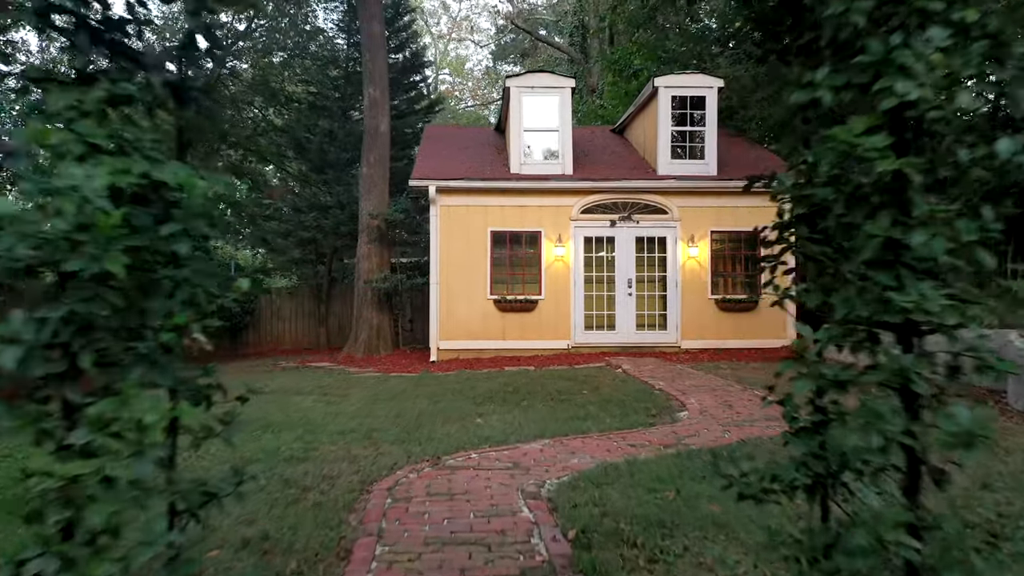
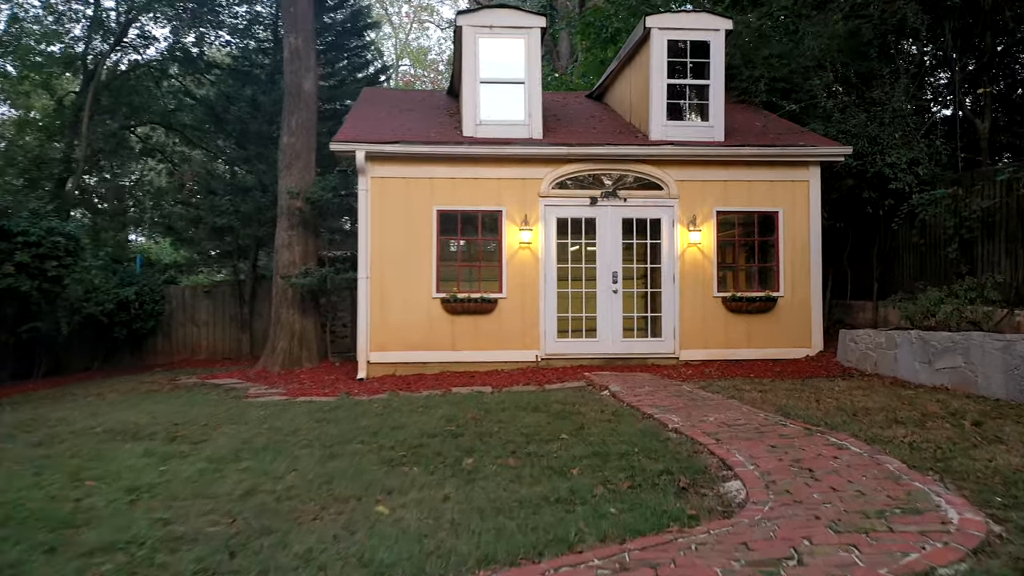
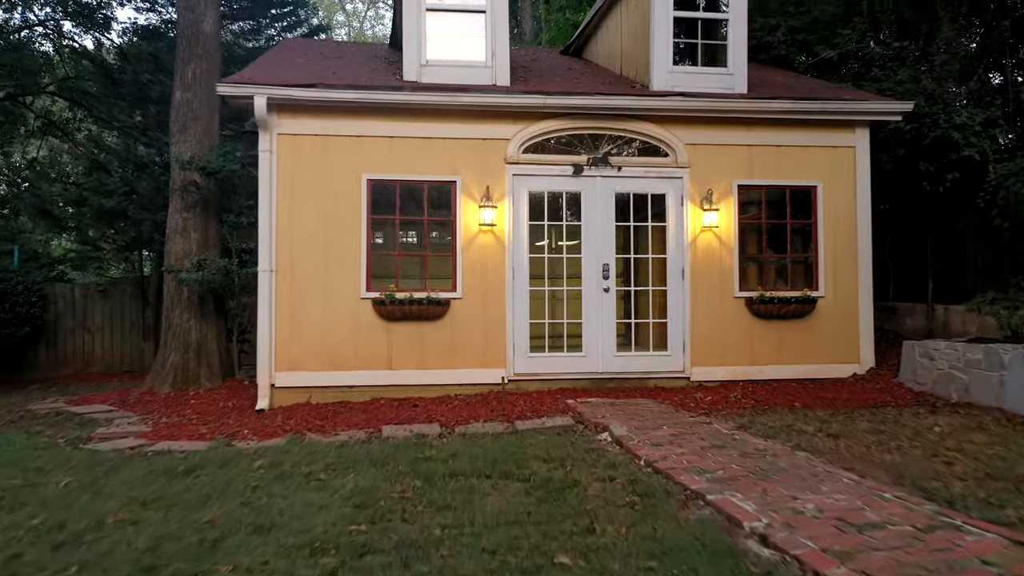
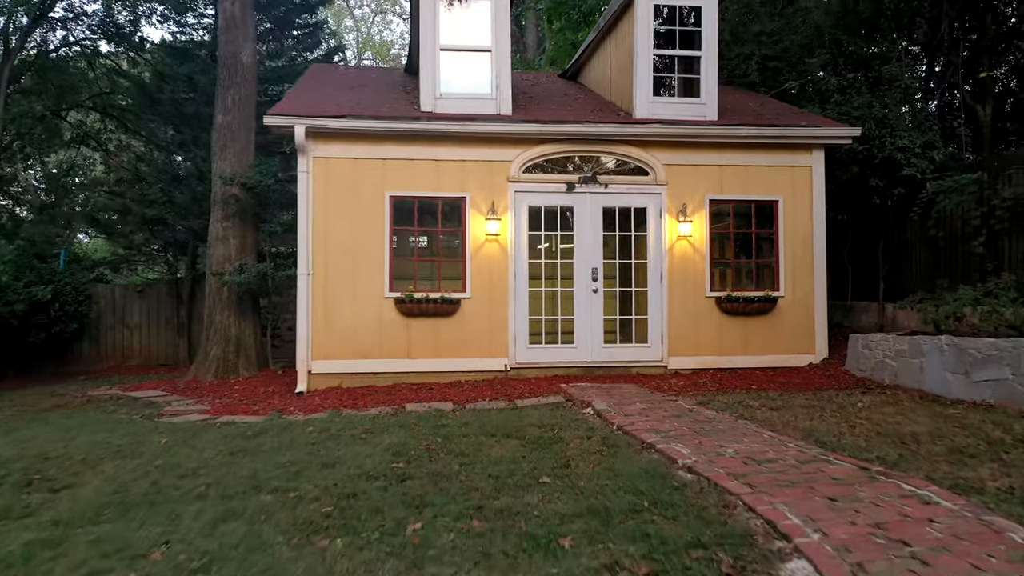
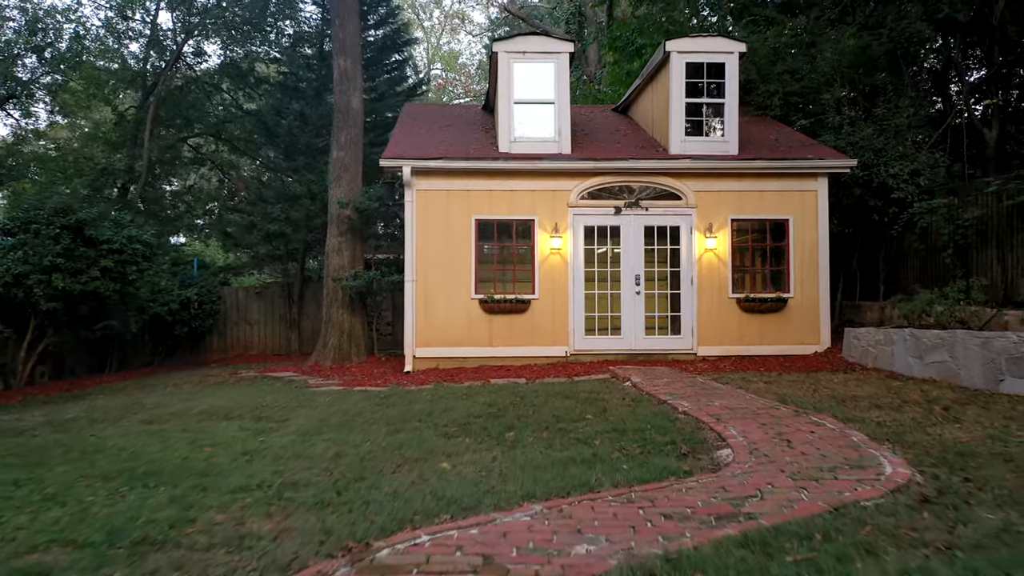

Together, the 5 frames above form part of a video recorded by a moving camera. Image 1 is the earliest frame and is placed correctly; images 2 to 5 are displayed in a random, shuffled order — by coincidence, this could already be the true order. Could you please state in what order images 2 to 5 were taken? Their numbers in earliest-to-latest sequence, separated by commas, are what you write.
5, 2, 4, 3
